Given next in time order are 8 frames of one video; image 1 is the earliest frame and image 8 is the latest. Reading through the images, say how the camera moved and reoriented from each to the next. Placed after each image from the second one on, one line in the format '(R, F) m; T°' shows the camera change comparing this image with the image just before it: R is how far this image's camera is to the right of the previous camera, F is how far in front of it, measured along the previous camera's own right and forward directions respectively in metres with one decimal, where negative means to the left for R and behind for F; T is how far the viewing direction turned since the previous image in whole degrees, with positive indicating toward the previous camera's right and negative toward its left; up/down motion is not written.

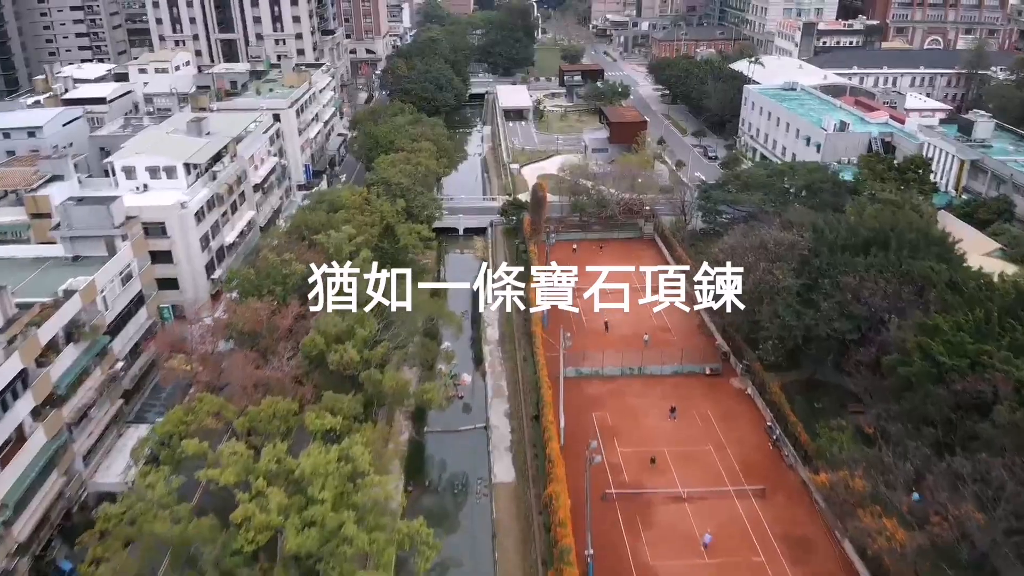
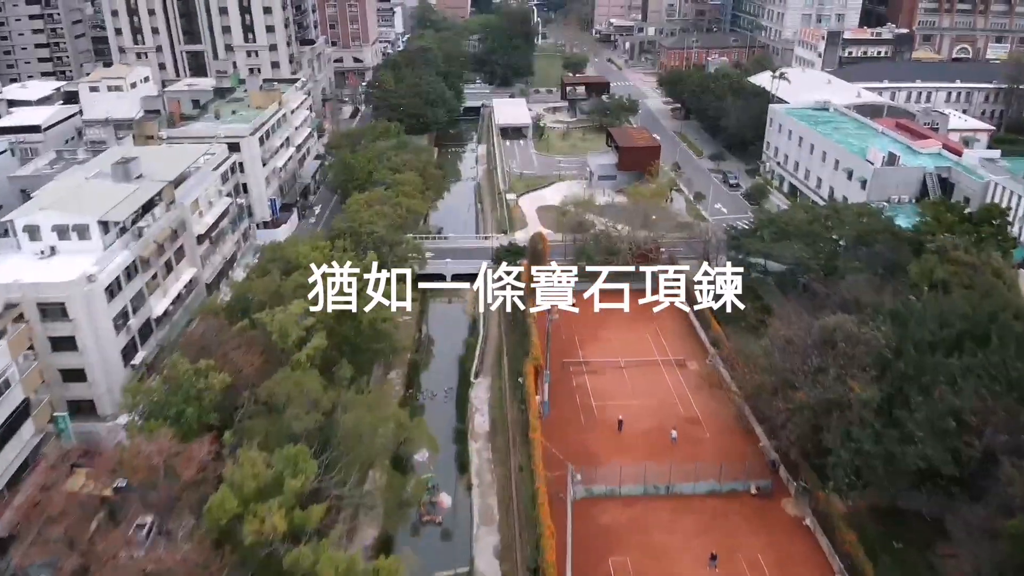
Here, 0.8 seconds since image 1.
(+0.3, +8.8) m; 0°
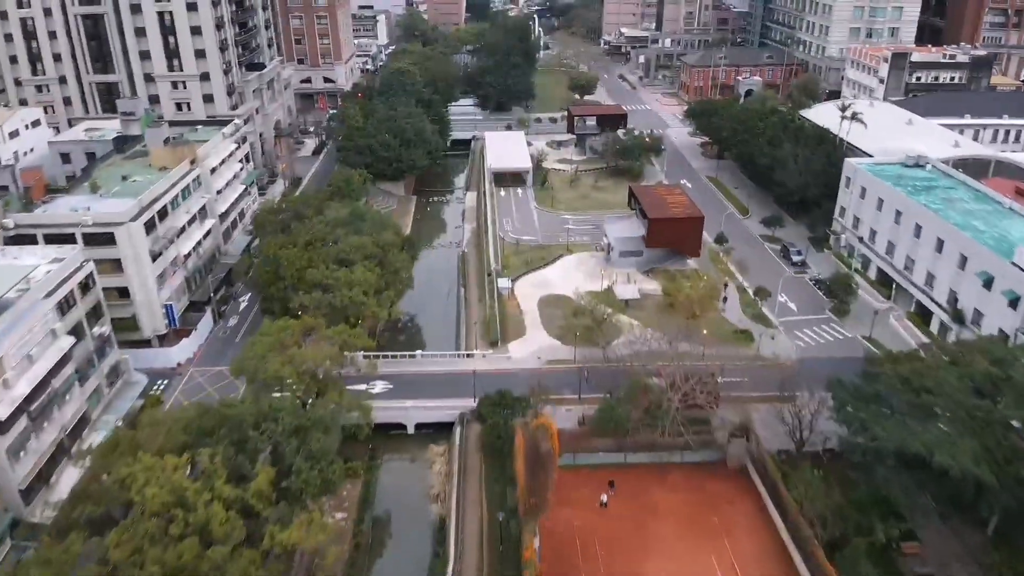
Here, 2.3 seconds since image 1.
(+0.4, +17.1) m; 0°
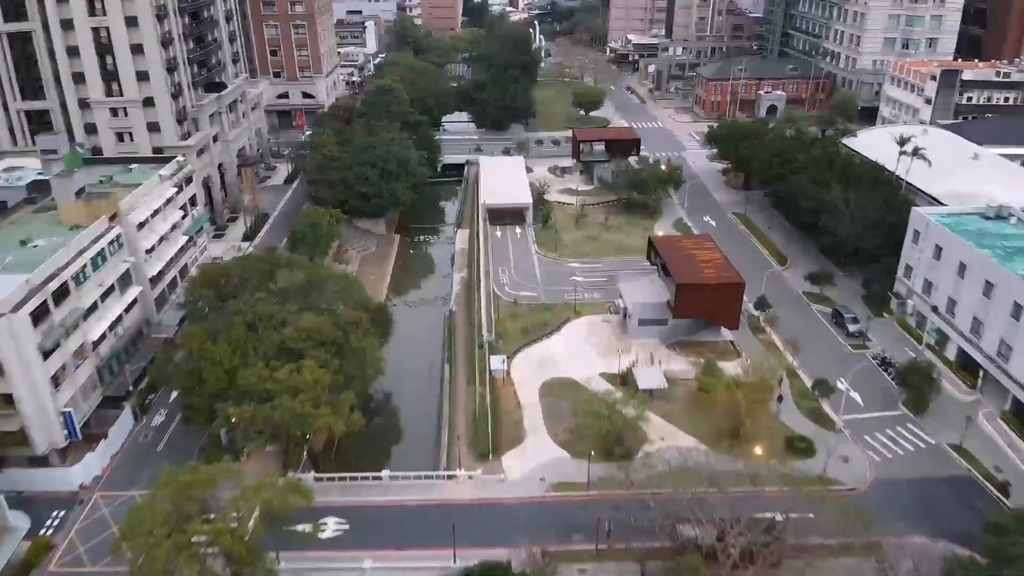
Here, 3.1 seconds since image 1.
(+0.2, +9.6) m; 0°
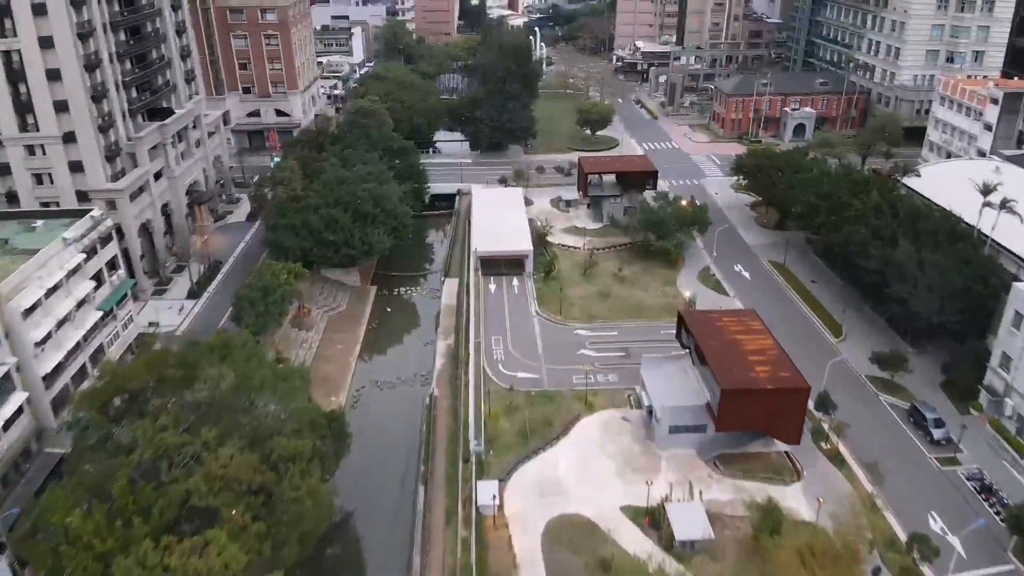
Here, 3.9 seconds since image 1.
(+0.2, +9.7) m; 0°
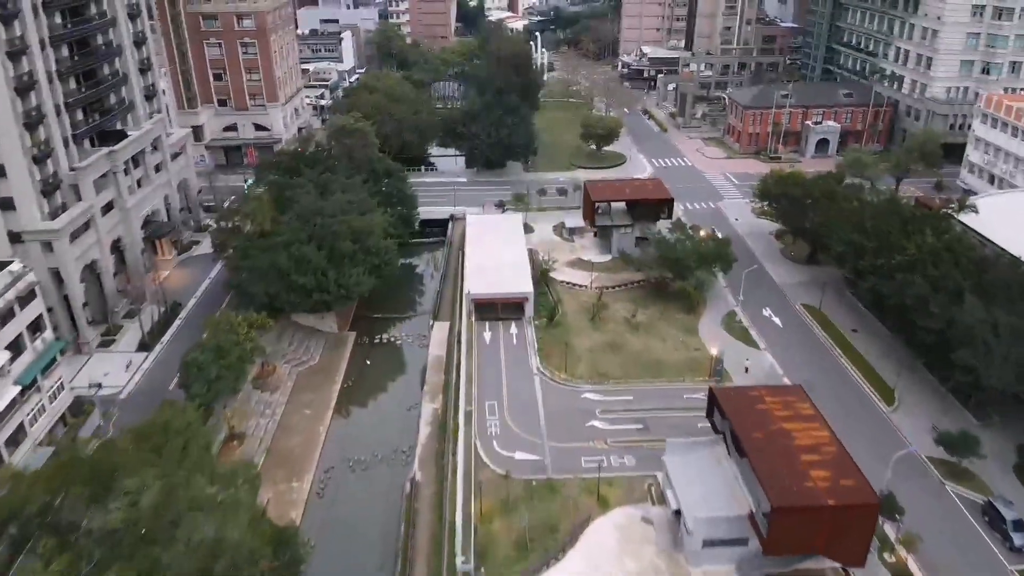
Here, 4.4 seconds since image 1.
(+0.1, +6.6) m; 0°
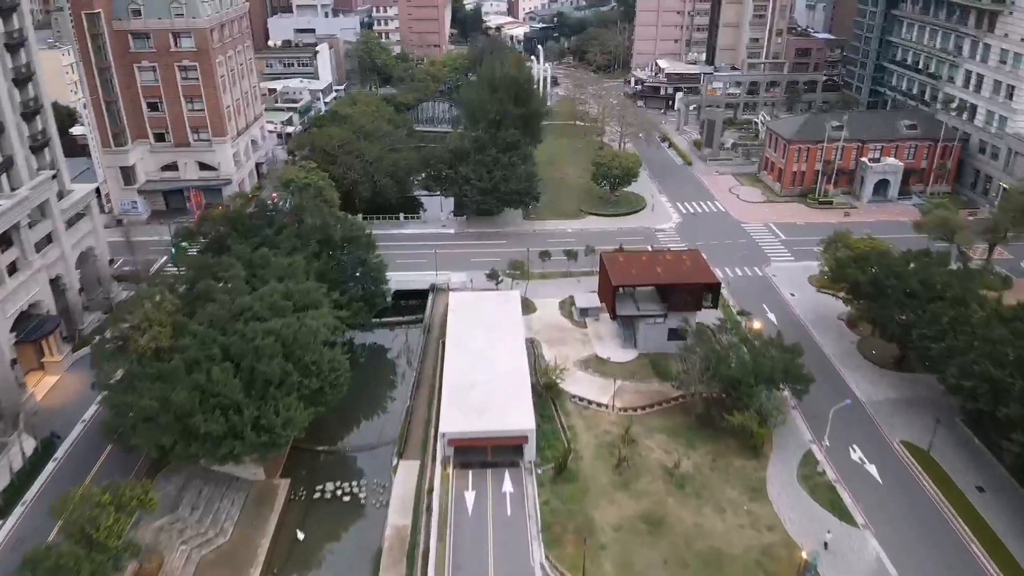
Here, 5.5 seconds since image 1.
(+0.3, +13.2) m; 0°
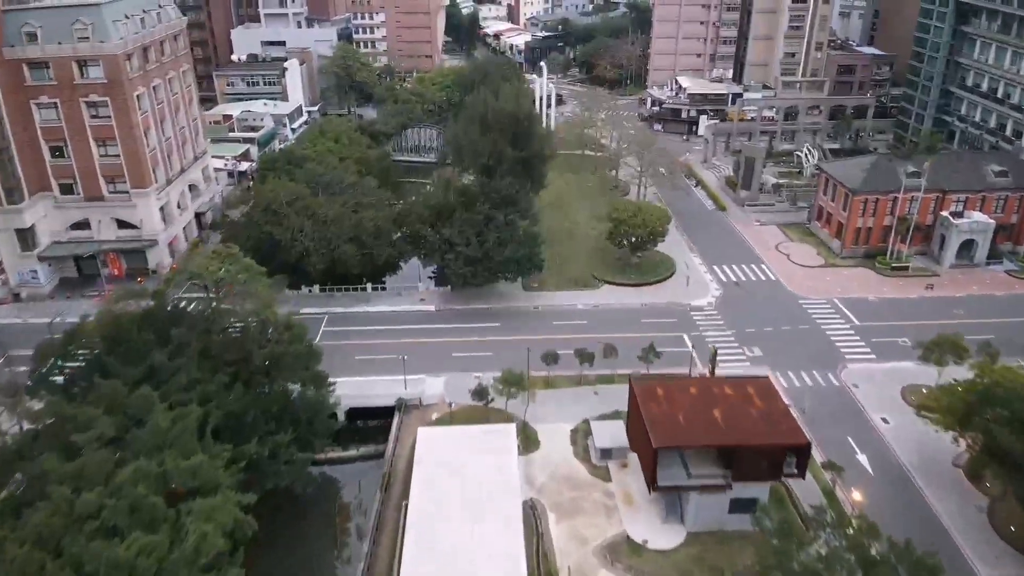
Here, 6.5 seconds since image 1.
(+0.2, +13.0) m; 0°
